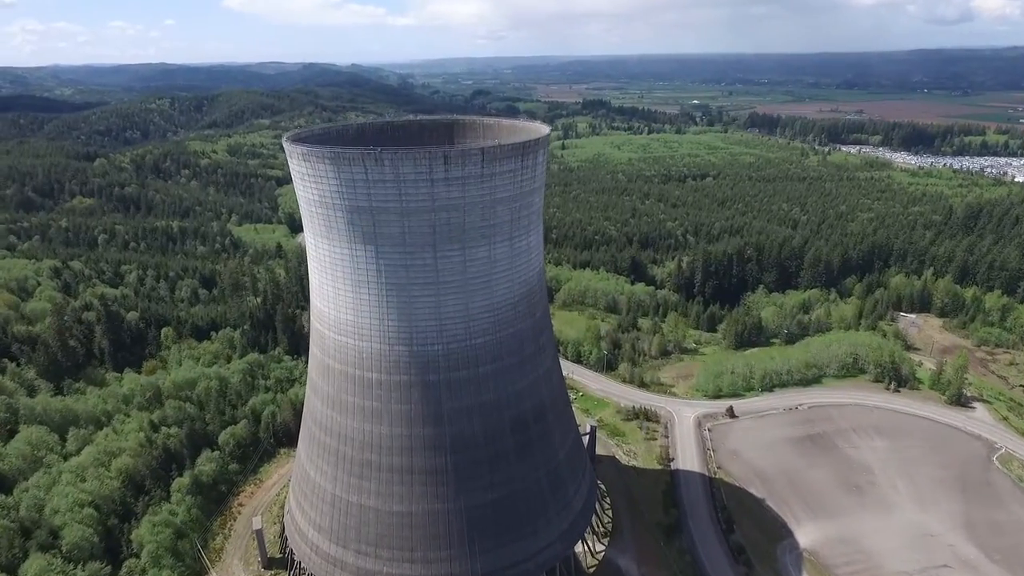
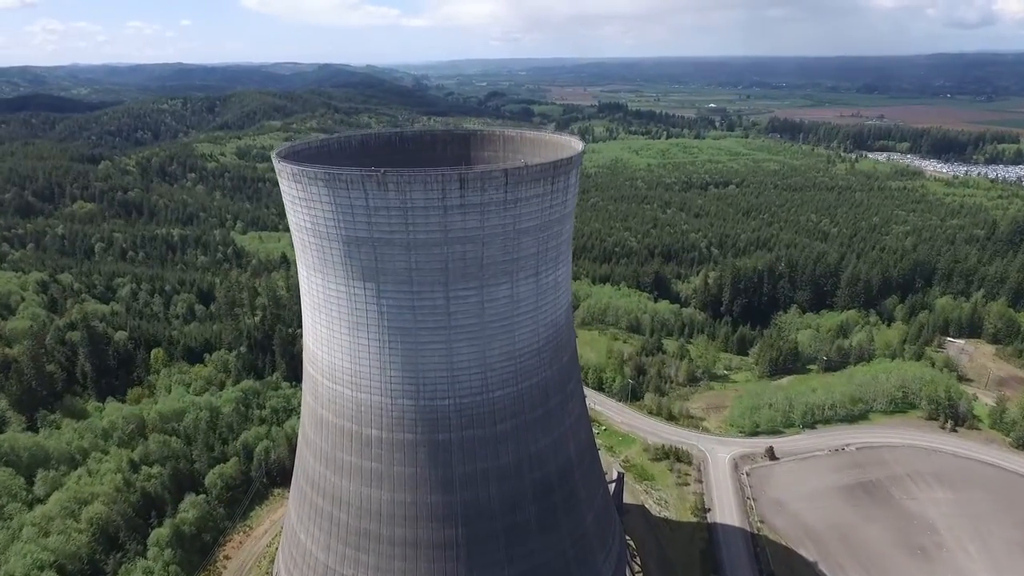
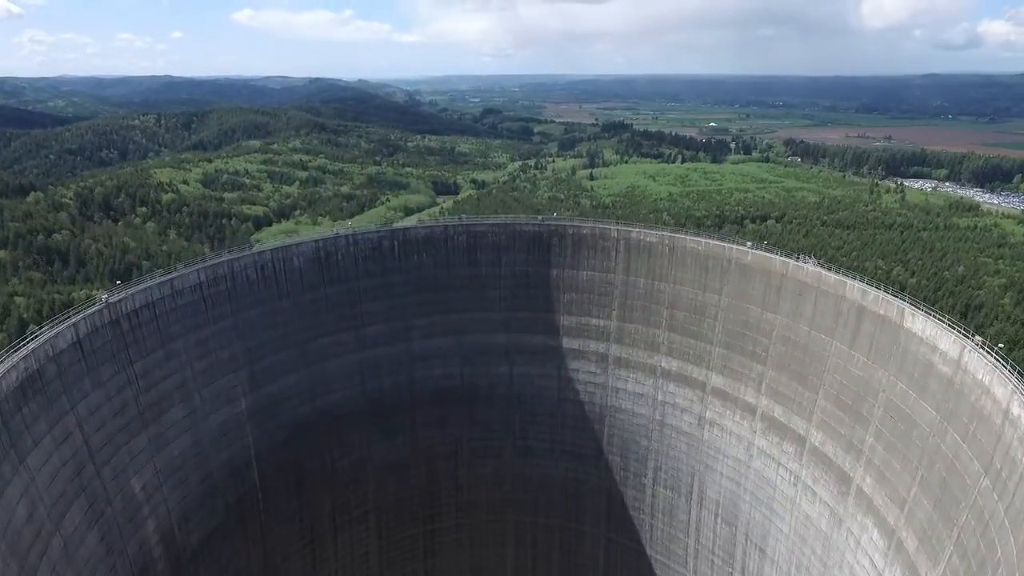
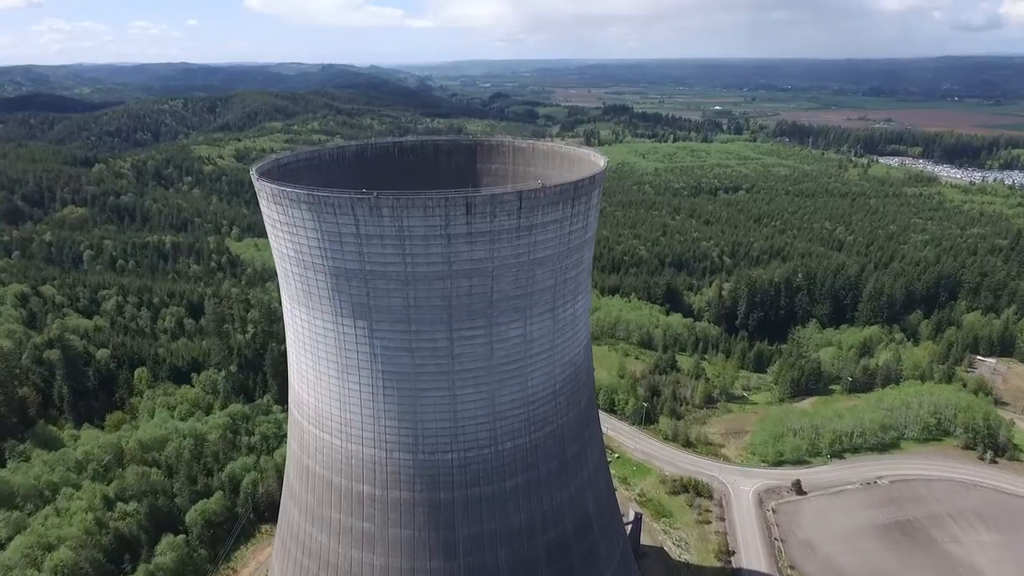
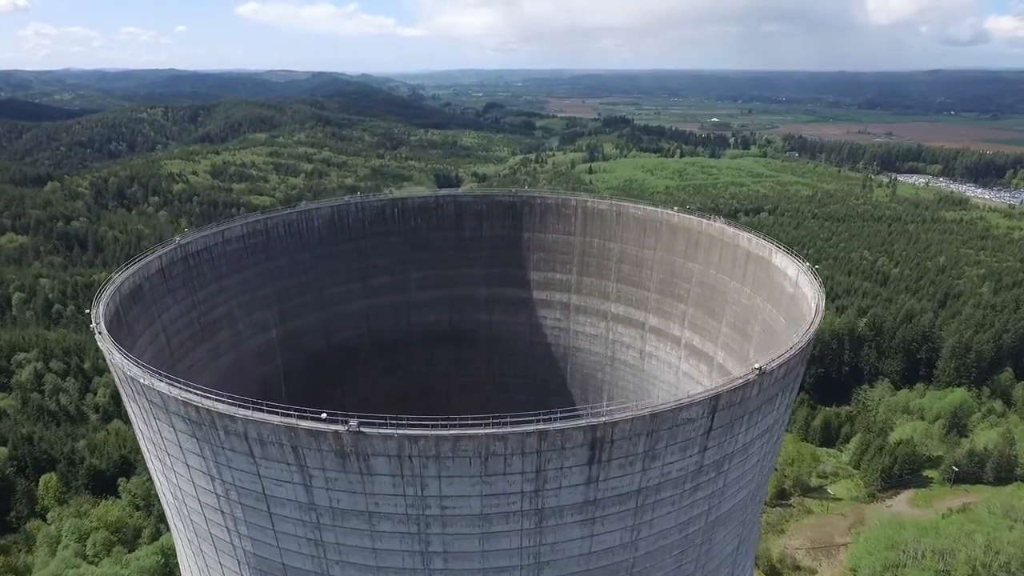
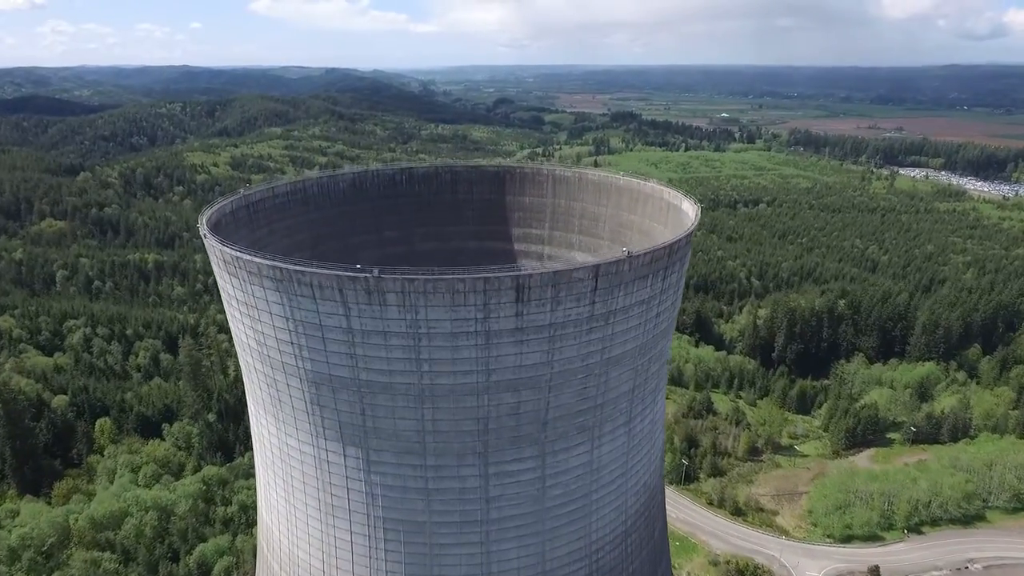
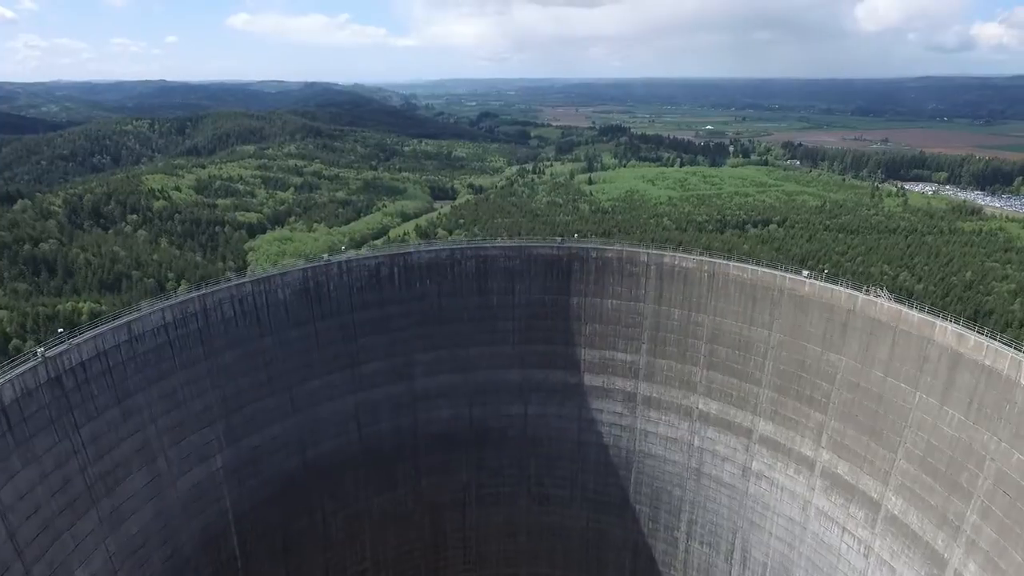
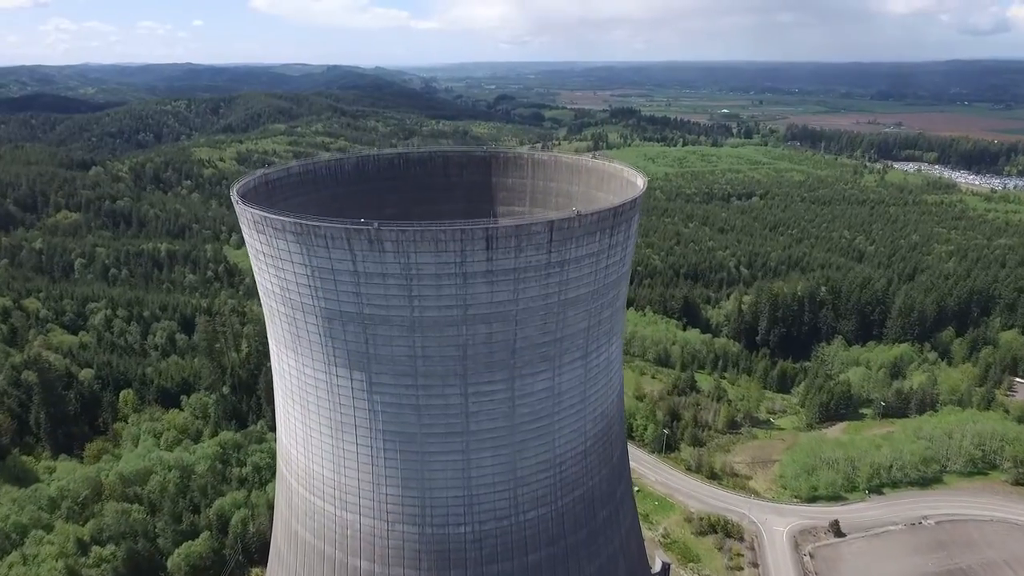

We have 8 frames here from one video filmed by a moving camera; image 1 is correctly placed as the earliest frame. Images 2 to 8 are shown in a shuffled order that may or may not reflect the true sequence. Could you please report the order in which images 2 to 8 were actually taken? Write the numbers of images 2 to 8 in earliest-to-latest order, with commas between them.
2, 4, 8, 6, 5, 3, 7
